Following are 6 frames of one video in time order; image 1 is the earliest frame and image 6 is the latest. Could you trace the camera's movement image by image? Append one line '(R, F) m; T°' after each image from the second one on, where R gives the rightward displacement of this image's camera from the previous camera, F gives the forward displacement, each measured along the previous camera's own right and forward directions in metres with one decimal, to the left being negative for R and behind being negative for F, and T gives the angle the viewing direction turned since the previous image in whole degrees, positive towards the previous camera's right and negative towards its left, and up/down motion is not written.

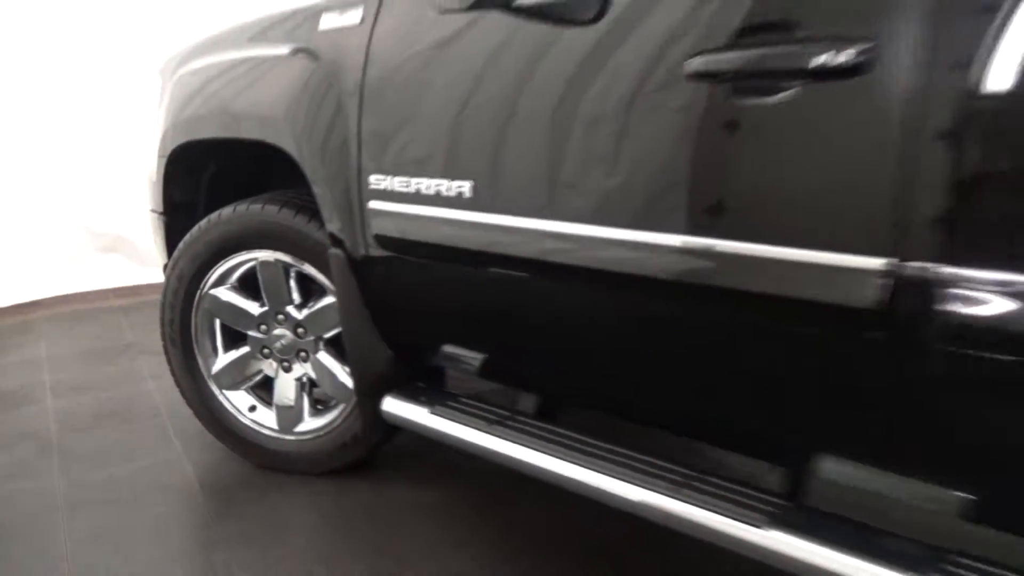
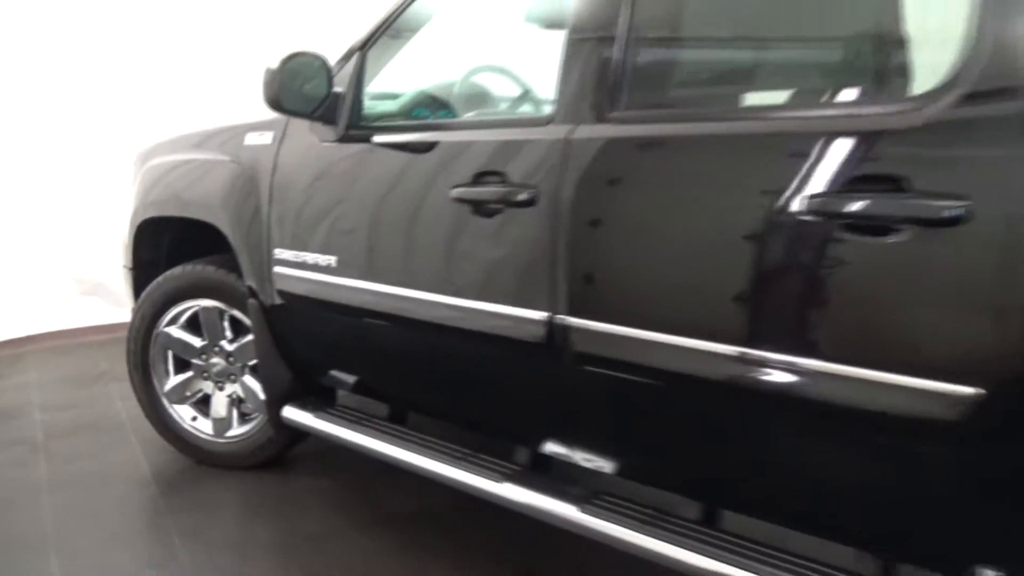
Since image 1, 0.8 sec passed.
(+0.3, -0.8) m; +1°
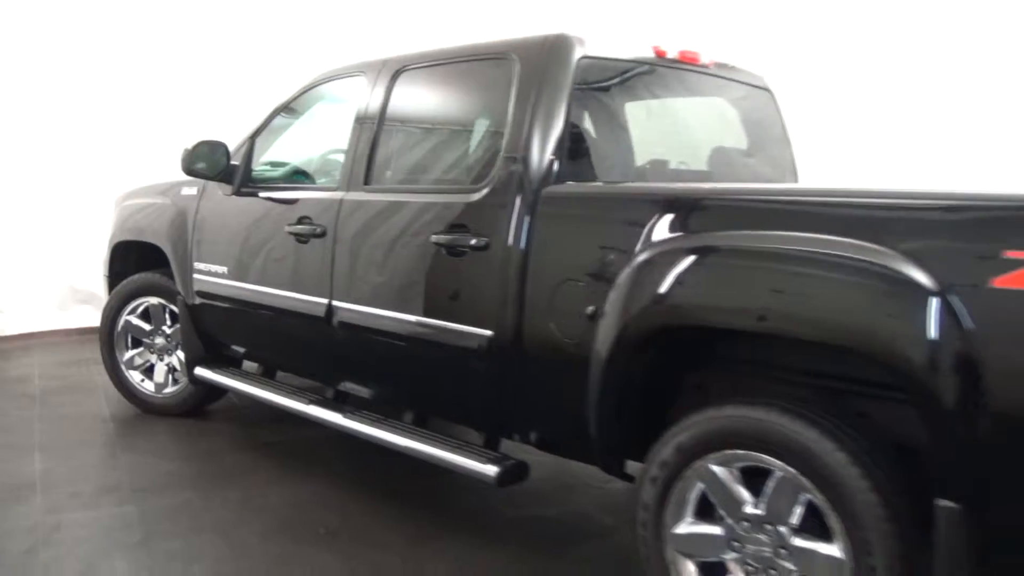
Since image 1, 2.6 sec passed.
(+0.8, -1.3) m; -1°
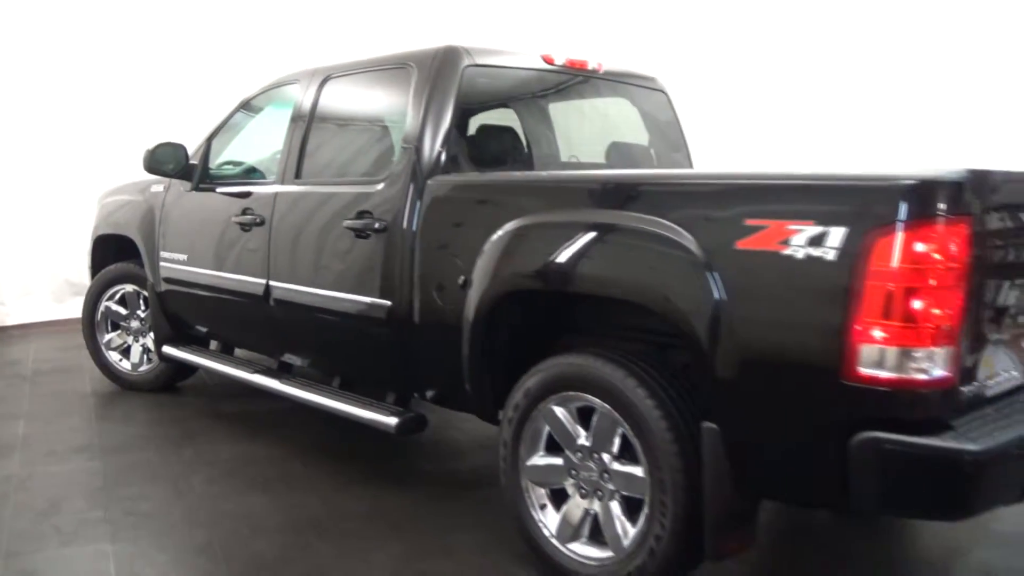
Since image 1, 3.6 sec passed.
(+0.4, -0.4) m; -1°
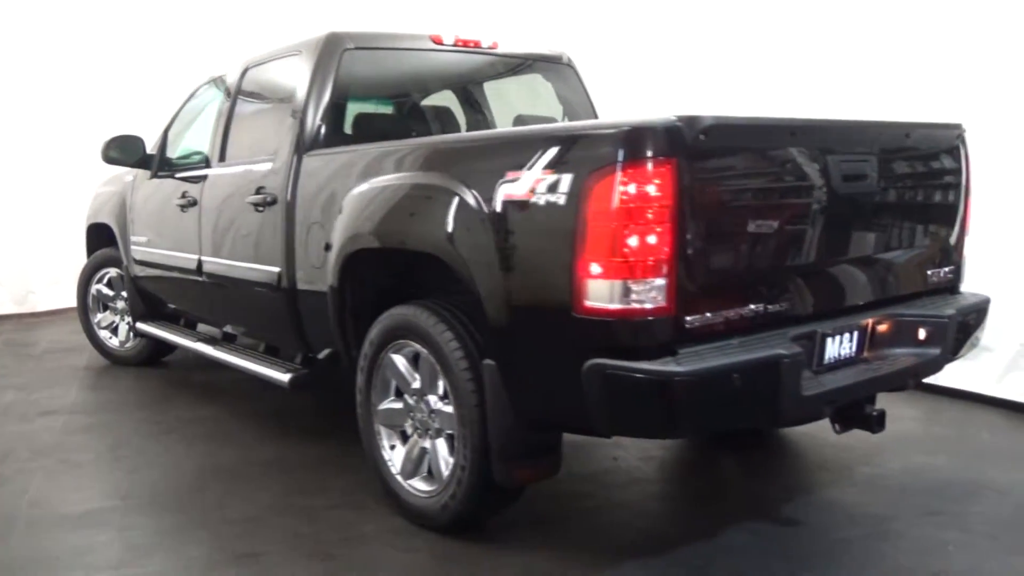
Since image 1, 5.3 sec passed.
(+0.8, -0.2) m; -6°
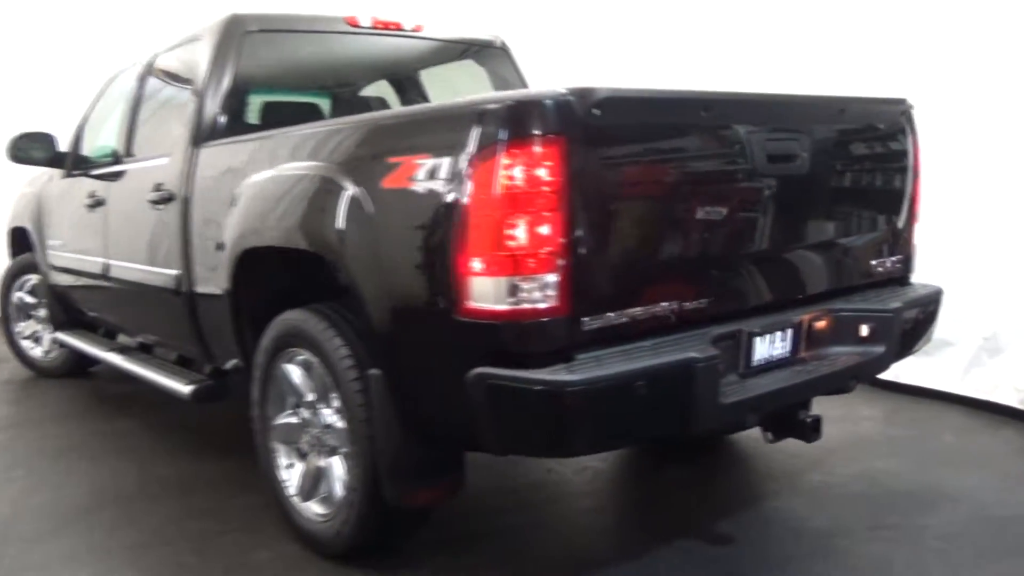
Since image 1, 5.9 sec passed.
(+0.2, +0.3) m; +1°
